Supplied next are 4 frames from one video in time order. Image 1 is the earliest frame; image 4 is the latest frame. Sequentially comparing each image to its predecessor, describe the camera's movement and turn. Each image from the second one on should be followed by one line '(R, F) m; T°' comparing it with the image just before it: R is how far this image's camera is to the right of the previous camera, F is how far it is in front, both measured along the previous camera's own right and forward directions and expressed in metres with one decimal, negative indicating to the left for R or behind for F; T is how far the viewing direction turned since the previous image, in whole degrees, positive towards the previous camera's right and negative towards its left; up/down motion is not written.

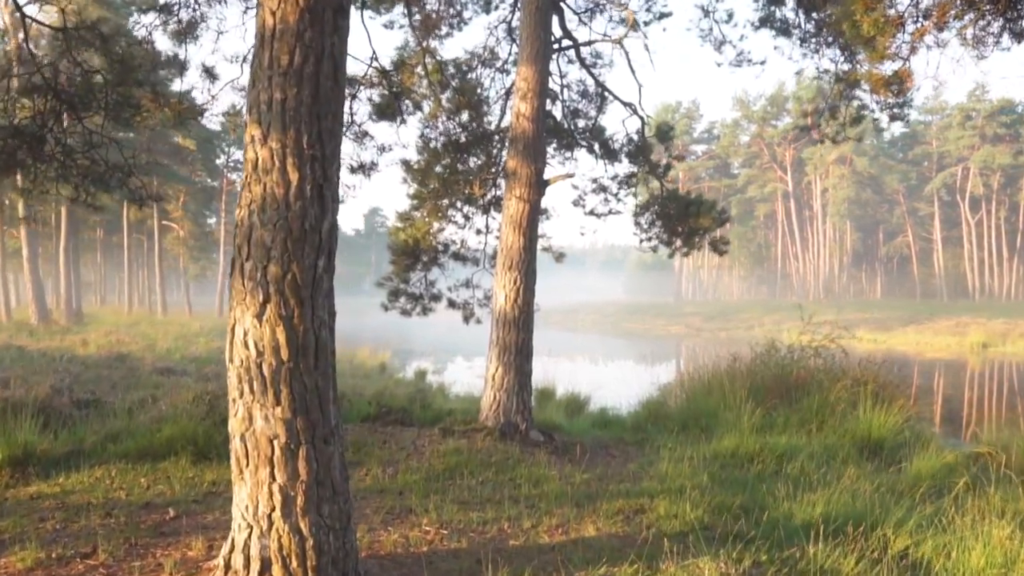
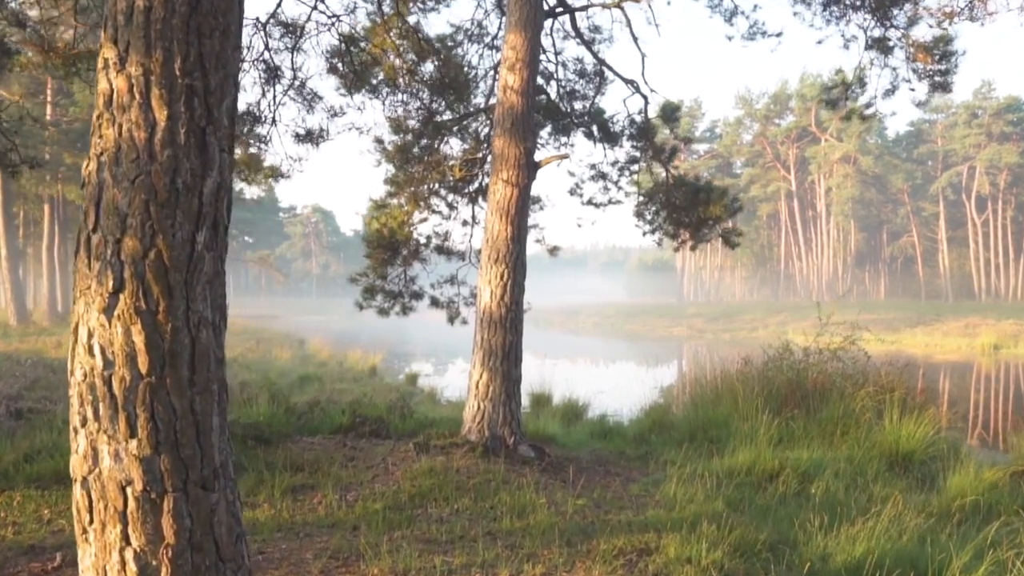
(+0.1, +0.9) m; 0°
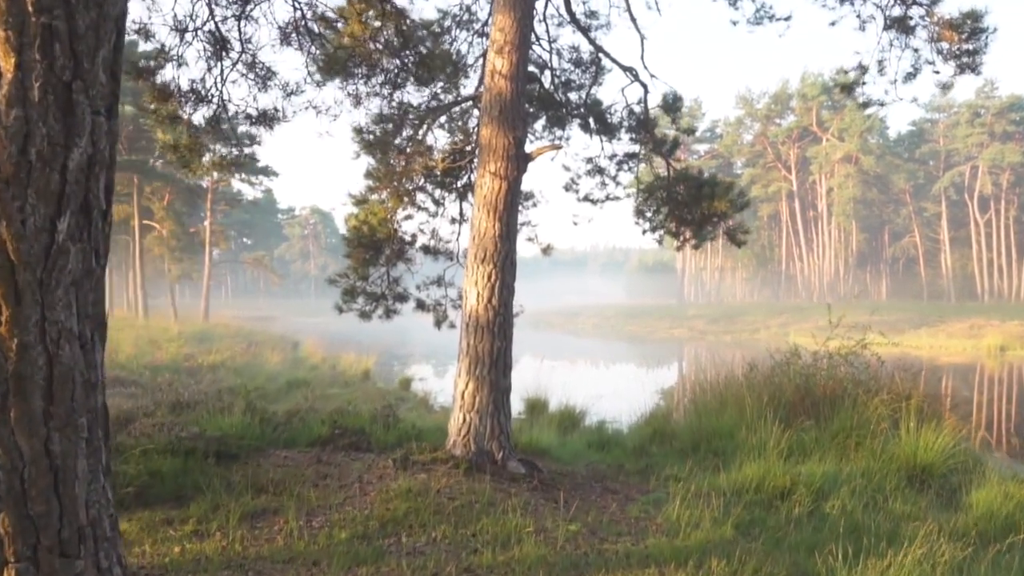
(+0.1, +0.5) m; 0°
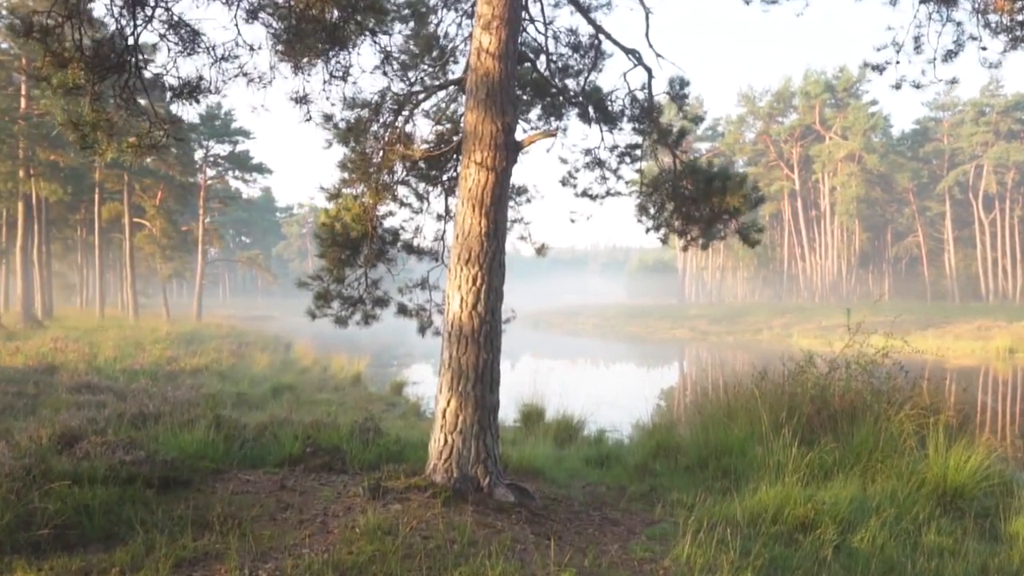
(+0.1, +0.7) m; 0°
